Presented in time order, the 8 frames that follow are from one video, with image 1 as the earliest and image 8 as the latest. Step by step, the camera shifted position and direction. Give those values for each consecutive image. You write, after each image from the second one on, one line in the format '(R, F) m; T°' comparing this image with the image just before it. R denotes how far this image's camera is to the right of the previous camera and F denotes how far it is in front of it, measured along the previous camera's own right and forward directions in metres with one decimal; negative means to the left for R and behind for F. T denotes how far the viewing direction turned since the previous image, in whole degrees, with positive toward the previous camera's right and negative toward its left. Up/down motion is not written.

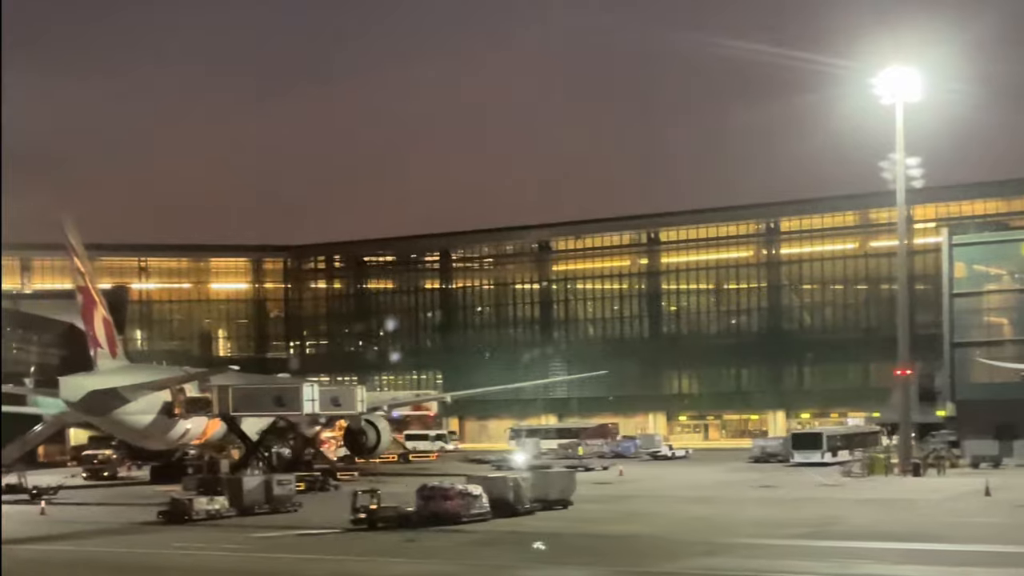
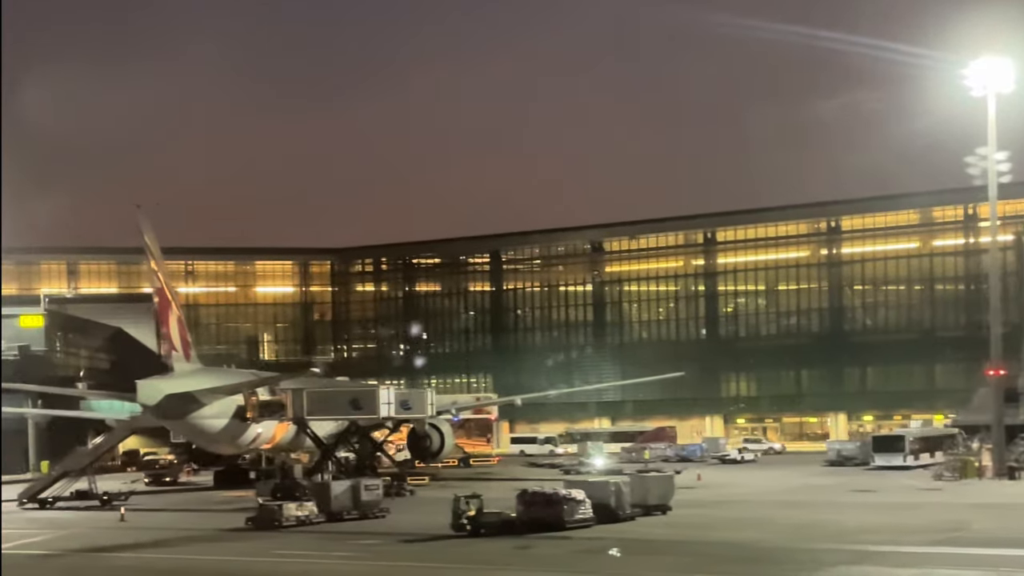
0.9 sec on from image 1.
(-0.9, +0.5) m; -1°
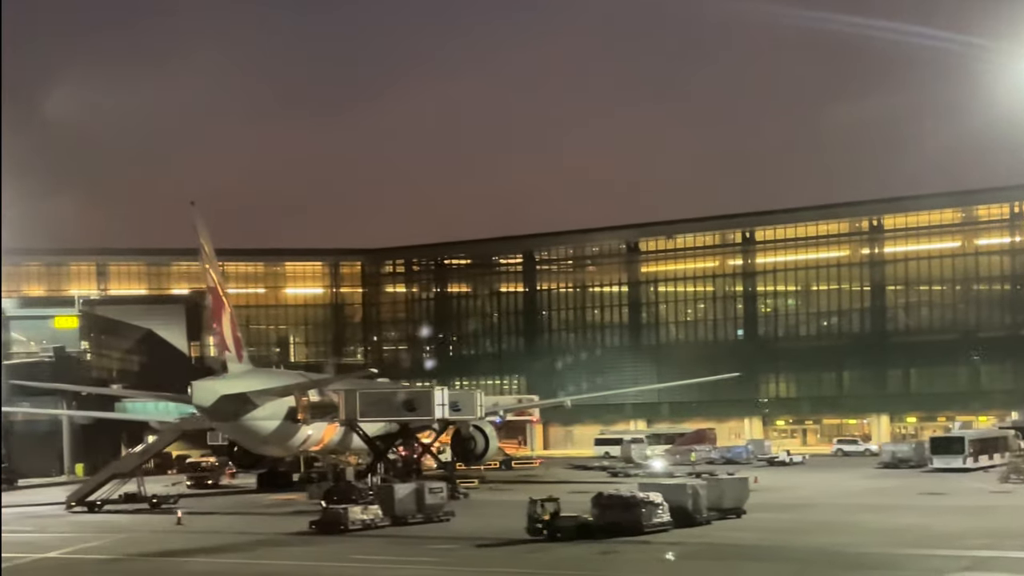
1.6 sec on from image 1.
(-0.7, +0.4) m; 0°
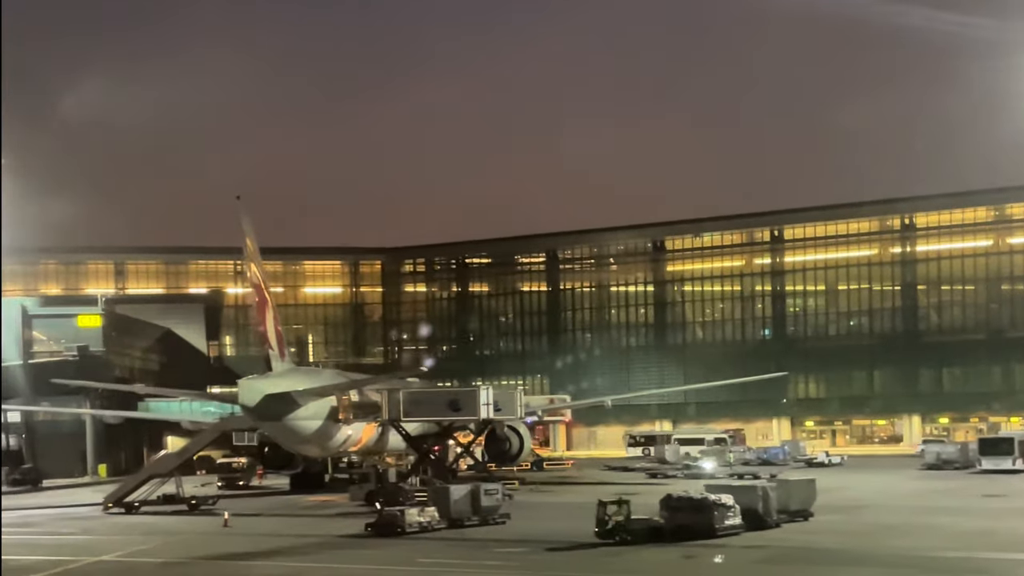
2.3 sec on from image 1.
(-0.7, +0.4) m; 0°
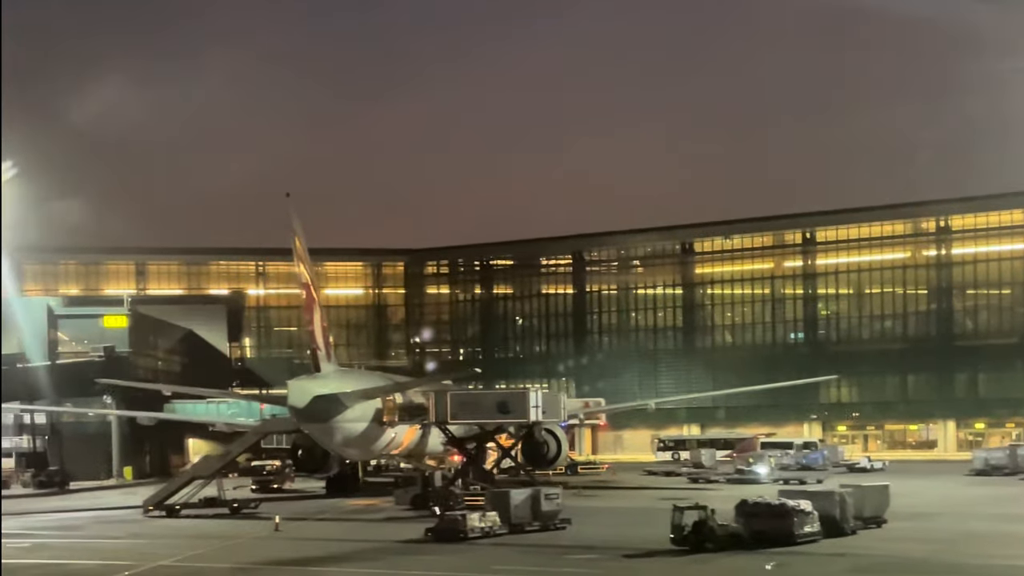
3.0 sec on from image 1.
(-0.7, +0.4) m; 0°
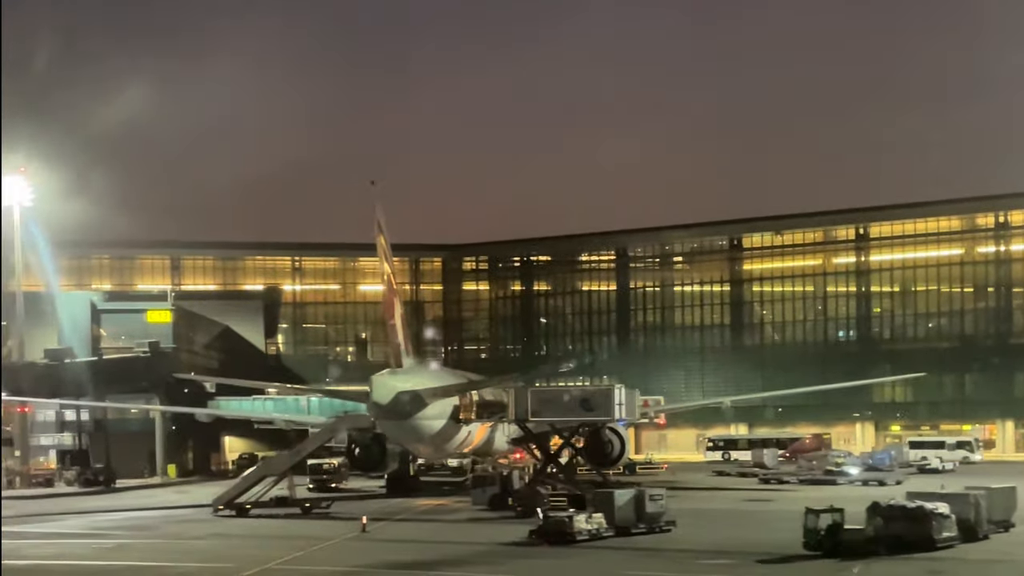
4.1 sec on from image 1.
(-1.1, +0.7) m; 0°
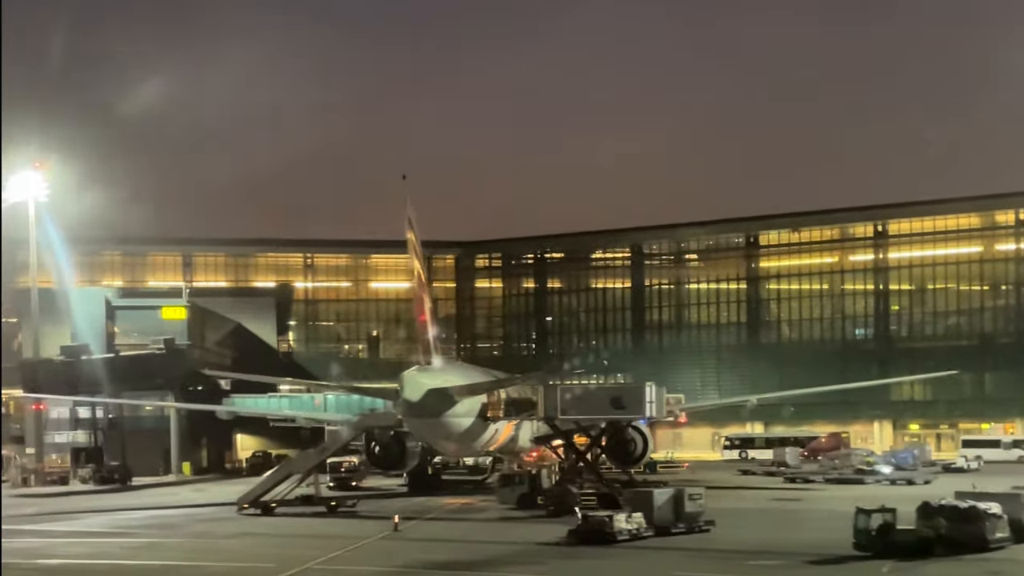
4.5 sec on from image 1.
(-0.4, +0.2) m; 0°
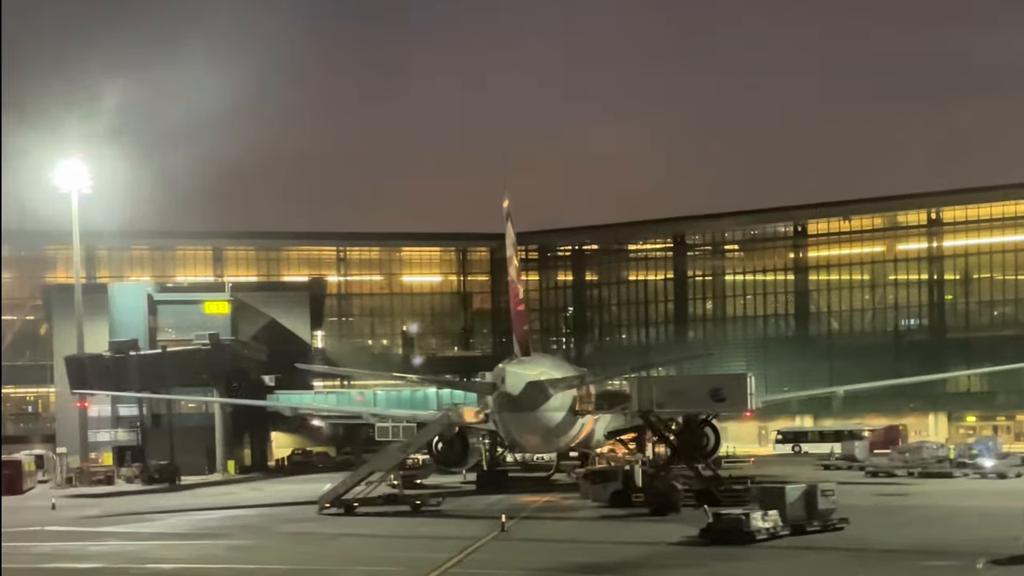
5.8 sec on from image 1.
(-1.3, +0.8) m; 0°
